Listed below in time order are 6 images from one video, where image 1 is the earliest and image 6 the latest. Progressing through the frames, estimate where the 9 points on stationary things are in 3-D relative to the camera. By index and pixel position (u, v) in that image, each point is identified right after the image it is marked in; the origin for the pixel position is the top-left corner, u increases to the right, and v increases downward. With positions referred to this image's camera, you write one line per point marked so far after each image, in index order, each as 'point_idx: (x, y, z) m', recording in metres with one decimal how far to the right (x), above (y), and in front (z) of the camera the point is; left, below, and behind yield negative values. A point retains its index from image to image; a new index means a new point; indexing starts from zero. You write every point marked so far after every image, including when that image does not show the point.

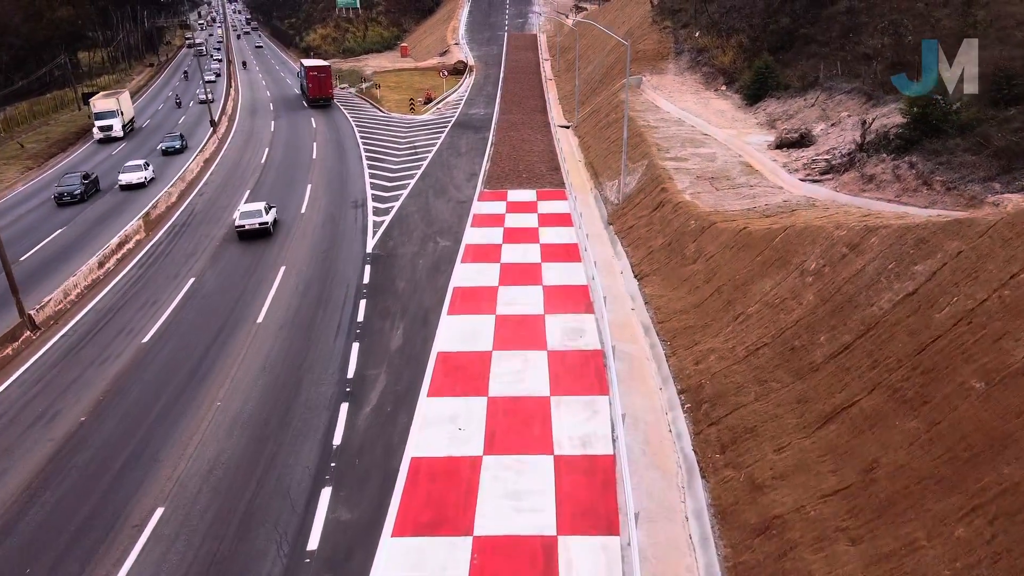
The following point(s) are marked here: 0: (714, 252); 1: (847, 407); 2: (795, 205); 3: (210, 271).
0: (+4.2, +0.7, +16.4) m
1: (+4.1, -1.5, +9.8) m
2: (+6.3, +1.8, +17.7) m
3: (-7.5, +0.4, +19.8) m
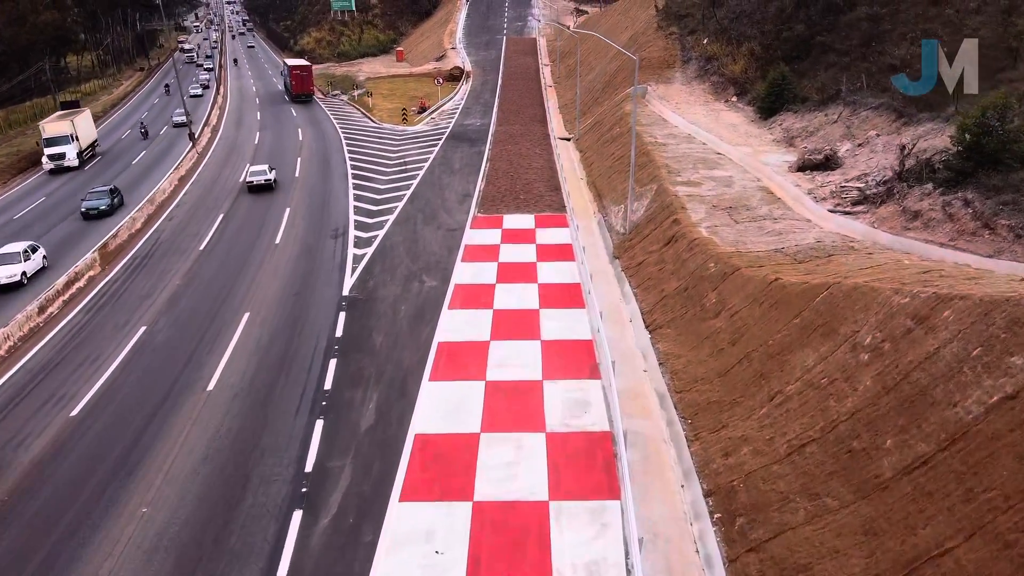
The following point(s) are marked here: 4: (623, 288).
0: (+4.0, -0.3, +14.1) m
1: (+4.0, -2.5, +7.5) m
2: (+6.2, +0.8, +15.4) m
3: (-7.6, -0.7, +17.5) m
4: (+2.6, 0.0, +18.6) m
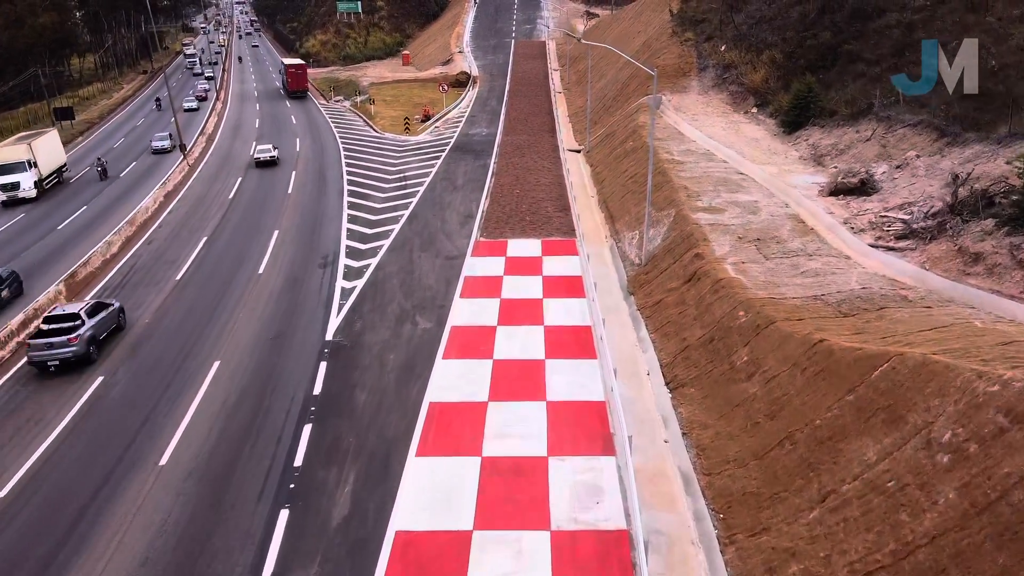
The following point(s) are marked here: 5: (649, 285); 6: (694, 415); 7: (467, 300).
0: (+4.0, -1.2, +12.1) m
1: (+3.9, -3.4, +5.5) m
2: (+6.2, -0.2, +13.4) m
3: (-7.6, -1.5, +15.6) m
4: (+2.6, -0.9, +16.6) m
5: (+3.2, +0.1, +18.4) m
6: (+2.9, -2.0, +12.9) m
7: (-1.1, -0.3, +18.6) m
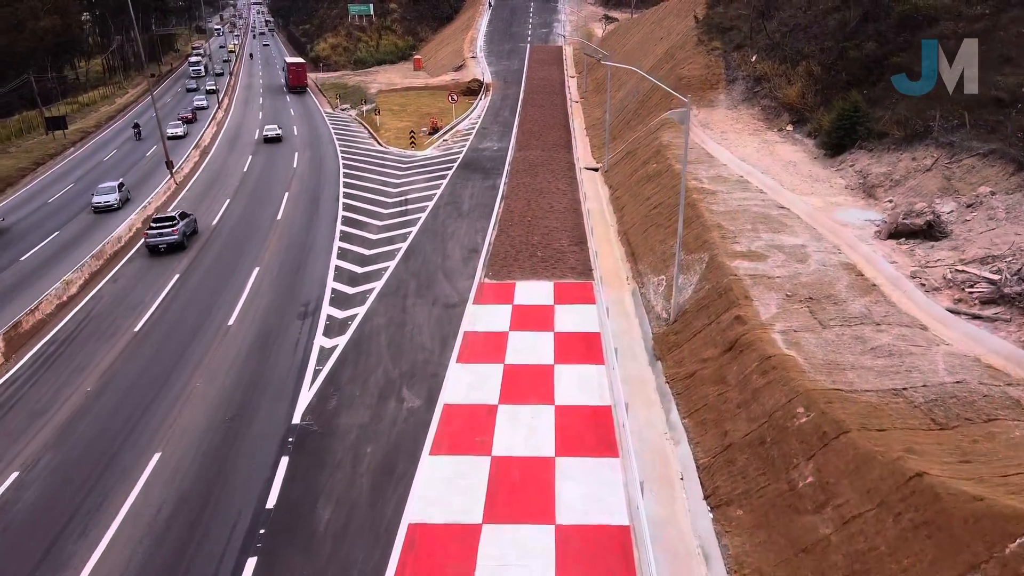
0: (+4.0, -2.5, +9.3) m
1: (+3.8, -4.7, +2.7) m
2: (+6.2, -1.5, +10.5) m
3: (-7.6, -2.7, +13.0) m
4: (+2.7, -2.2, +13.8) m
5: (+3.3, -1.2, +15.6) m
6: (+2.9, -3.3, +10.0) m
7: (-1.0, -1.5, +15.8) m
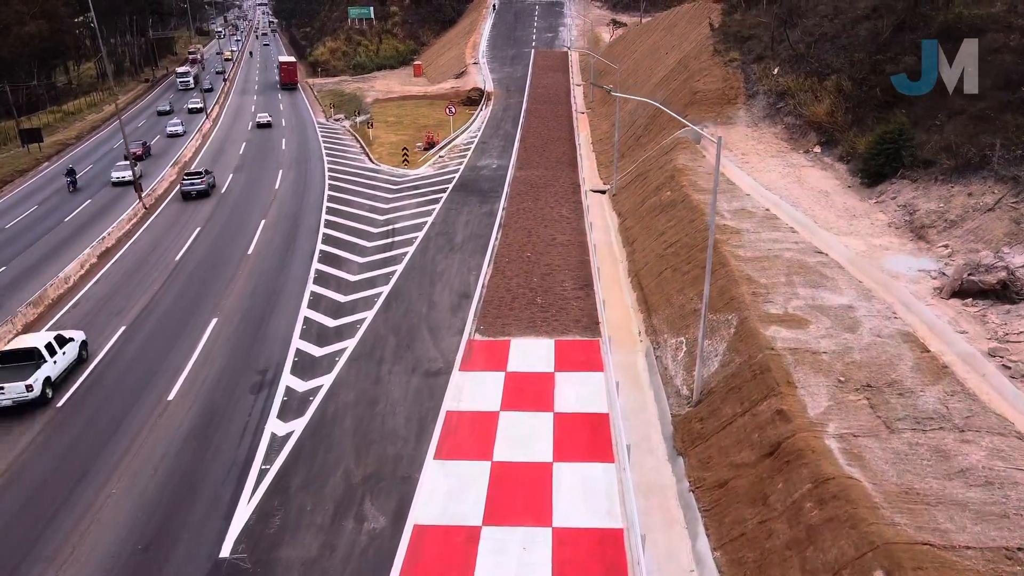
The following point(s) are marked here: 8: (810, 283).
0: (+3.8, -3.9, +6.4) m
1: (+3.5, -6.0, -0.2) m
2: (+6.0, -2.8, +7.6) m
3: (-7.7, -4.0, +10.2) m
4: (+2.5, -3.5, +10.9) m
5: (+3.1, -2.5, +12.7) m
6: (+2.7, -4.6, +7.2) m
7: (-1.1, -2.8, +13.0) m
8: (+6.2, +0.1, +16.4) m
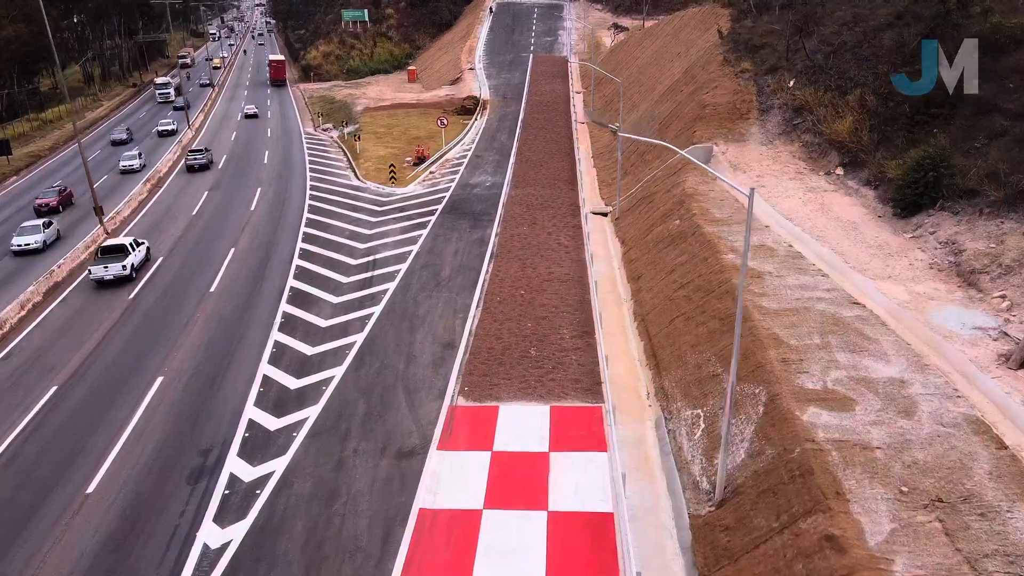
0: (+3.6, -5.0, +3.9) m
1: (+3.3, -7.2, -2.7) m
2: (+5.8, -3.9, +5.2) m
3: (-8.0, -5.2, +7.7) m
4: (+2.3, -4.7, +8.5) m
5: (+2.9, -3.7, +10.3) m
6: (+2.5, -5.8, +4.7) m
7: (-1.3, -4.0, +10.5) m
8: (+5.9, -1.0, +14.0) m
